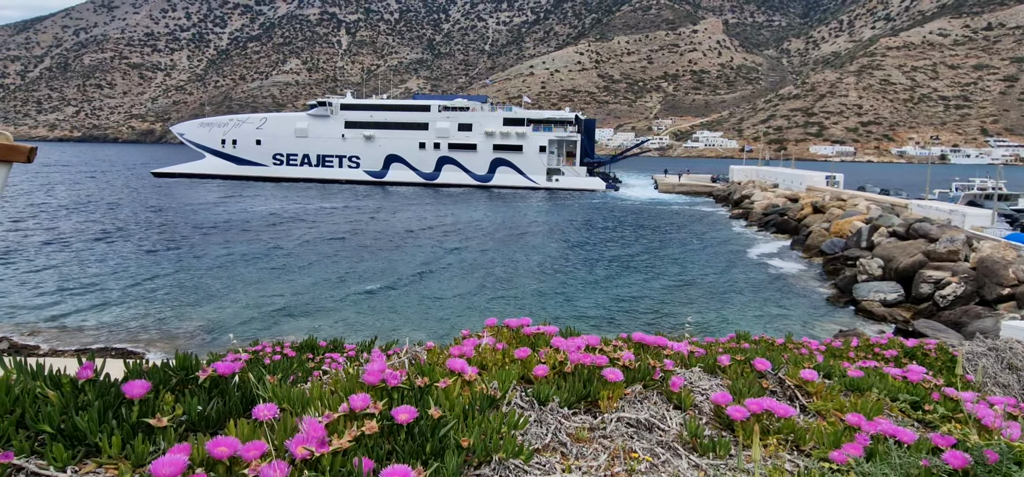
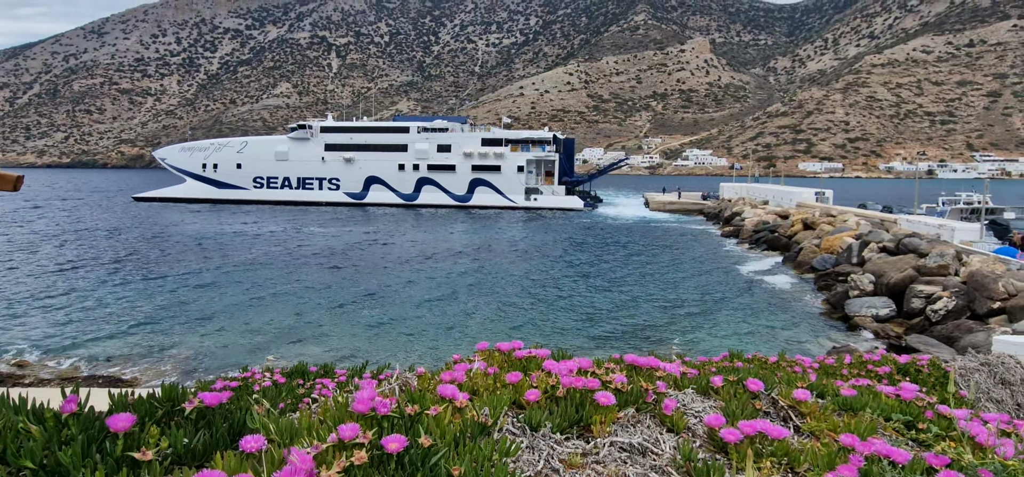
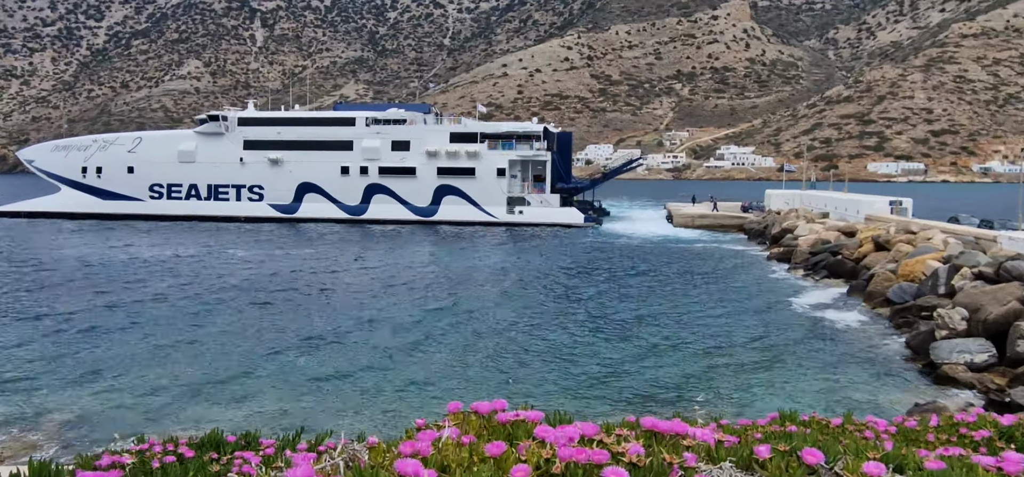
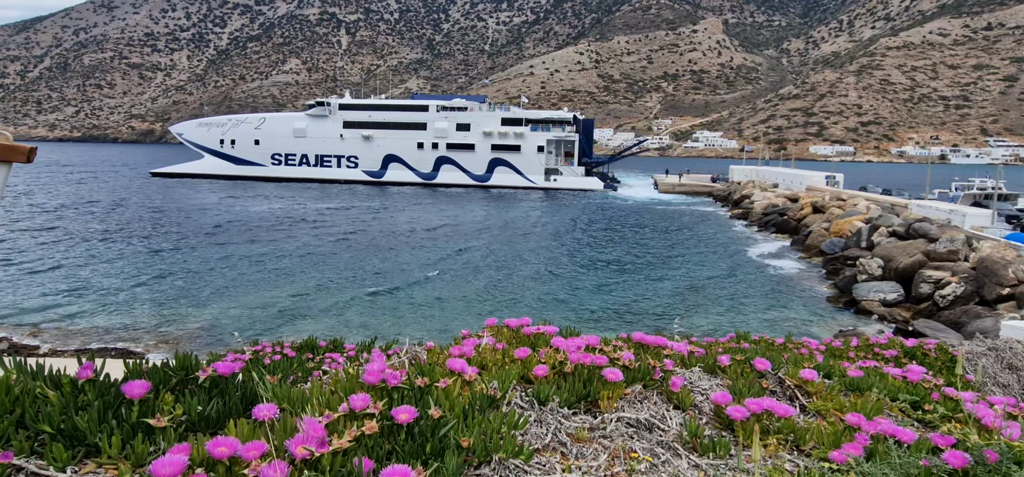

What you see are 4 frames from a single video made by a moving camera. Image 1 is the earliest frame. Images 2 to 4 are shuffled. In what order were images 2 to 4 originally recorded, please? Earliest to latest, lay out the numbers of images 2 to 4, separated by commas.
4, 2, 3
